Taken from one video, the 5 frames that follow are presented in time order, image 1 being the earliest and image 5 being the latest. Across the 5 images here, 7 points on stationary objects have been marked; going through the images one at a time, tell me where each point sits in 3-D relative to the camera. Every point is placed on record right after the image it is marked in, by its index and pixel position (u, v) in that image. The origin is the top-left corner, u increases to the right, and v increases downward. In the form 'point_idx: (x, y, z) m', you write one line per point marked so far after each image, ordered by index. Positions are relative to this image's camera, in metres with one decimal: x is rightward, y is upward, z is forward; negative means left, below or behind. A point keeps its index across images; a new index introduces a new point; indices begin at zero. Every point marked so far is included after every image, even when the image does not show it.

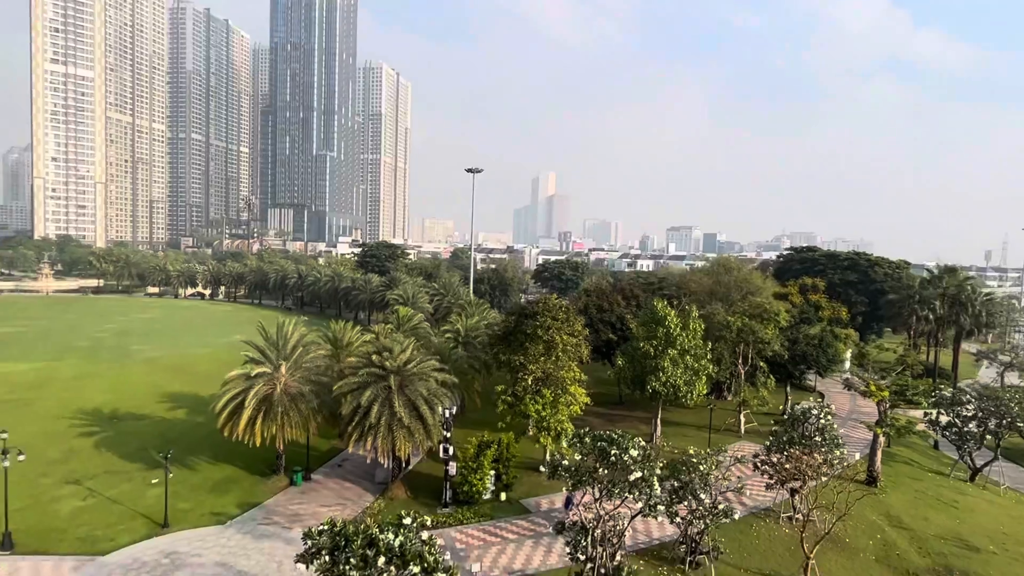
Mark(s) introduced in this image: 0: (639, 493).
0: (+3.3, -5.3, +15.4) m
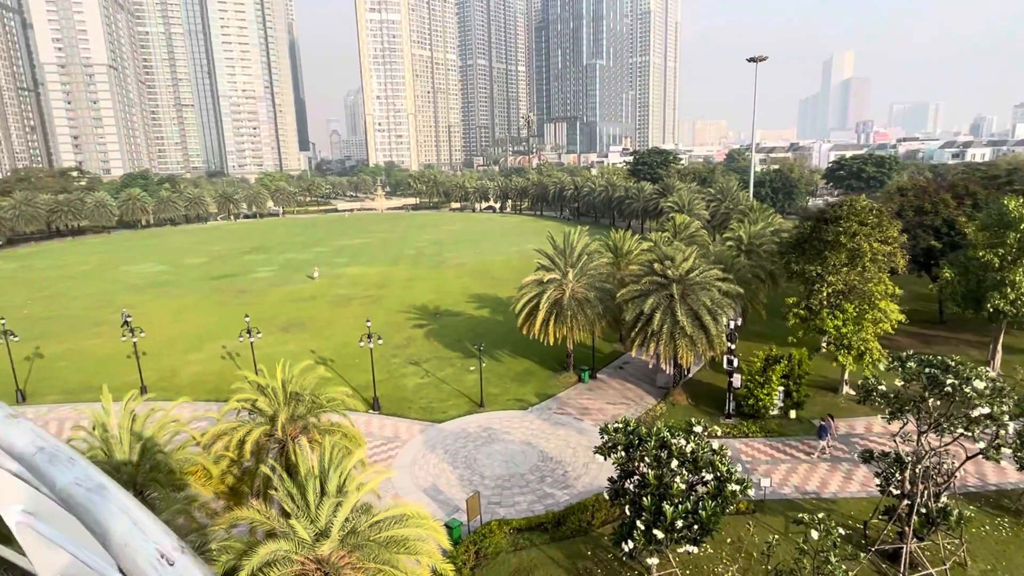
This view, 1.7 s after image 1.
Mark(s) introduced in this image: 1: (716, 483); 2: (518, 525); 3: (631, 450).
0: (+10.1, -3.1, +12.9) m
1: (+4.1, -4.0, +12.2) m
2: (+0.2, -6.1, +15.5) m
3: (+2.6, -3.5, +12.8) m
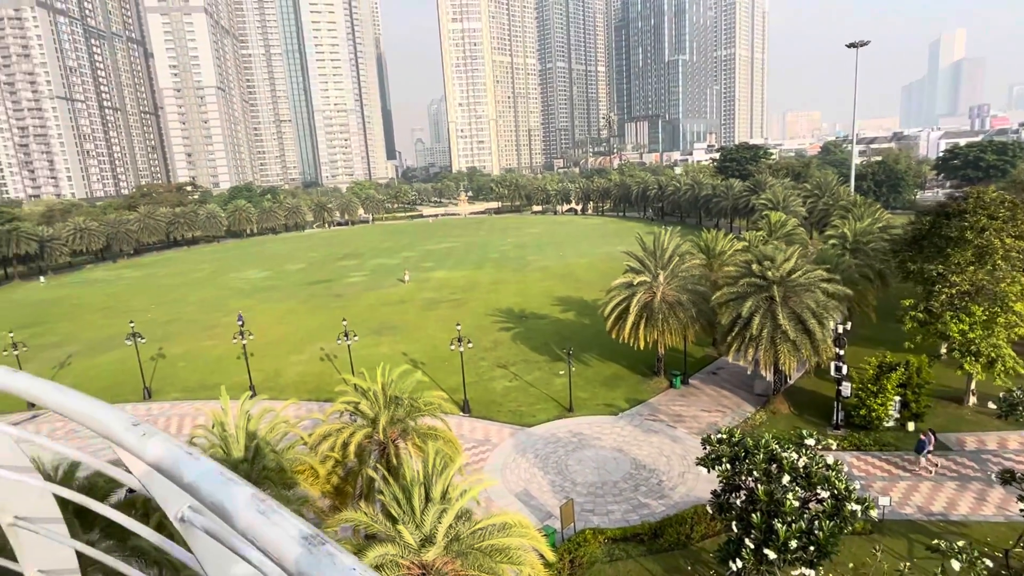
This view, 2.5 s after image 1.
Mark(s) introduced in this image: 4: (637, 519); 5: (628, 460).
0: (+12.0, -3.1, +11.2) m
1: (+6.0, -4.0, +11.3) m
2: (+2.6, -6.2, +15.1) m
3: (+4.5, -3.5, +12.1) m
4: (+3.4, -6.3, +16.4) m
5: (+3.8, -5.7, +19.8) m
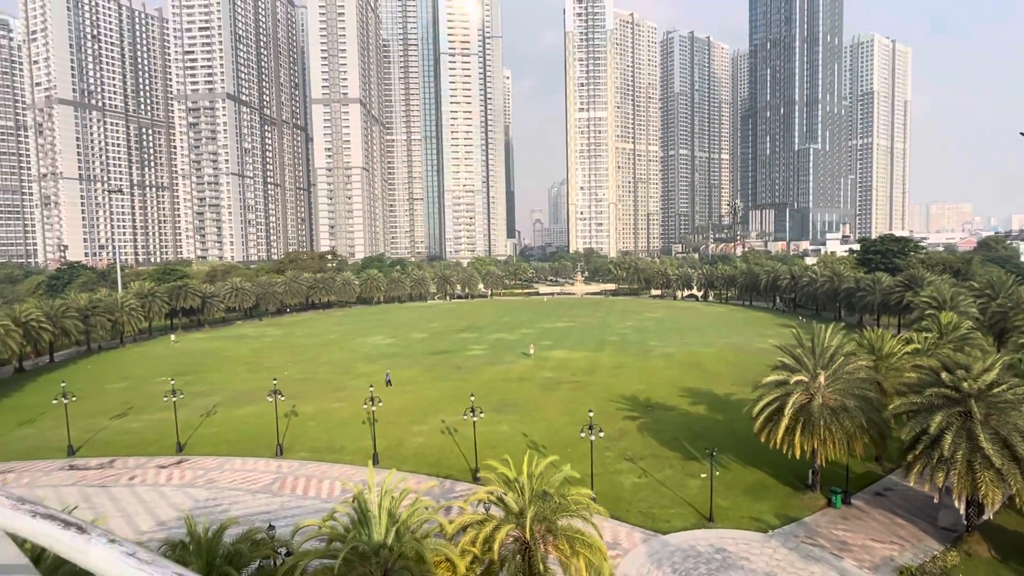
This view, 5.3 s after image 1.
0: (+14.5, -5.3, +7.2) m
1: (+8.5, -5.9, +8.4) m
2: (+5.6, -8.4, +12.5) m
3: (+7.2, -5.4, +9.5) m
4: (+6.7, -8.7, +13.6) m
5: (+7.8, -8.6, +16.9) m
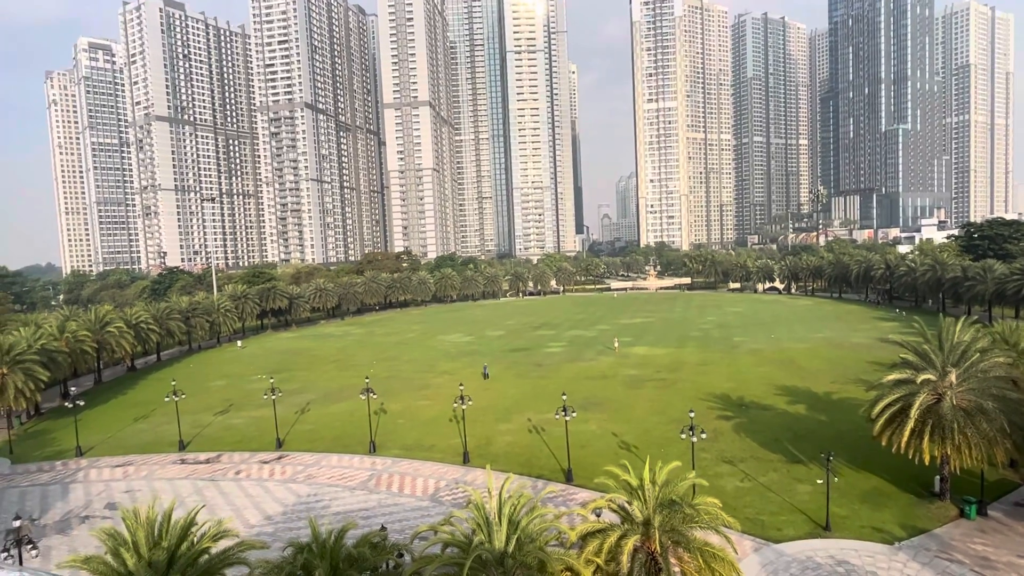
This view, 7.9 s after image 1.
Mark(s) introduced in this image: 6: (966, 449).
0: (+16.1, -4.9, +4.9) m
1: (+10.4, -5.6, +6.7) m
2: (+8.0, -8.2, +11.2) m
3: (+9.2, -5.2, +8.1) m
4: (+9.2, -8.5, +12.1) m
5: (+10.6, -8.3, +15.3) m
6: (+14.8, -5.2, +19.5) m
